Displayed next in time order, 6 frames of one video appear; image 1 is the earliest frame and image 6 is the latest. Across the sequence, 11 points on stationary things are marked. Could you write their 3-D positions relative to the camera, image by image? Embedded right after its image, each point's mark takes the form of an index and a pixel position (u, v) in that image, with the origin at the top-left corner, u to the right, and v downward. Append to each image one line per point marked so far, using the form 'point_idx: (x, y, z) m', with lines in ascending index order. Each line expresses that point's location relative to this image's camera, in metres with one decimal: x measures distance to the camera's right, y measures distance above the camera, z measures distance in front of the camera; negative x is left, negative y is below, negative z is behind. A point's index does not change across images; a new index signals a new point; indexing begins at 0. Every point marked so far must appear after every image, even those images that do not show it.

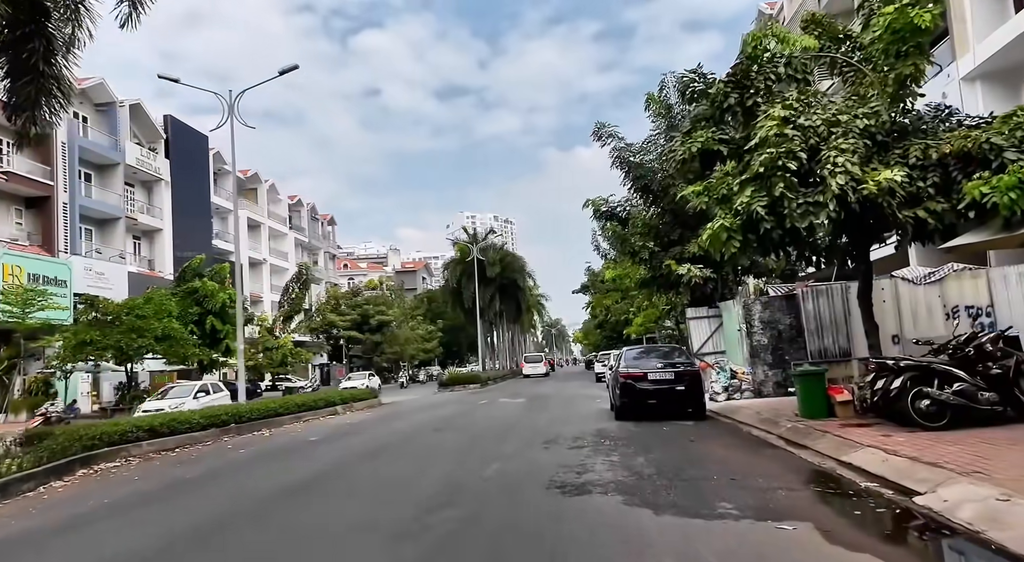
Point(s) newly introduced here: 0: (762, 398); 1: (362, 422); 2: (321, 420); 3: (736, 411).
0: (+5.5, -2.6, +14.7) m
1: (-4.1, -3.9, +18.5) m
2: (-5.4, -4.0, +18.9) m
3: (+4.3, -2.5, +12.8) m
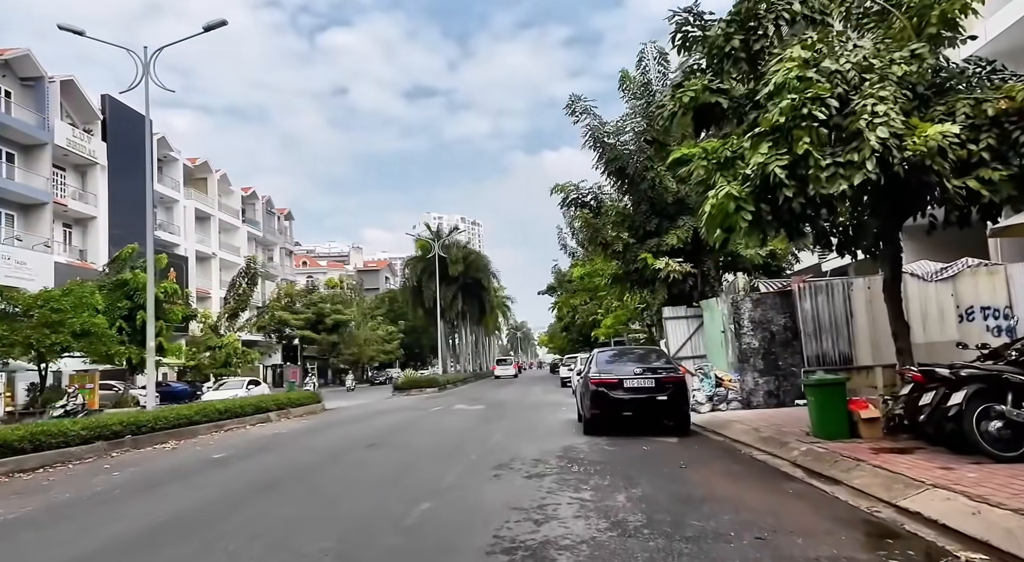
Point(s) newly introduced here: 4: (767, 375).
0: (+4.6, -2.5, +12.7) m
1: (-5.2, -3.6, +16.1) m
2: (-6.6, -3.7, +16.4) m
3: (+3.5, -2.4, +10.8) m
4: (+4.9, -1.8, +12.7) m
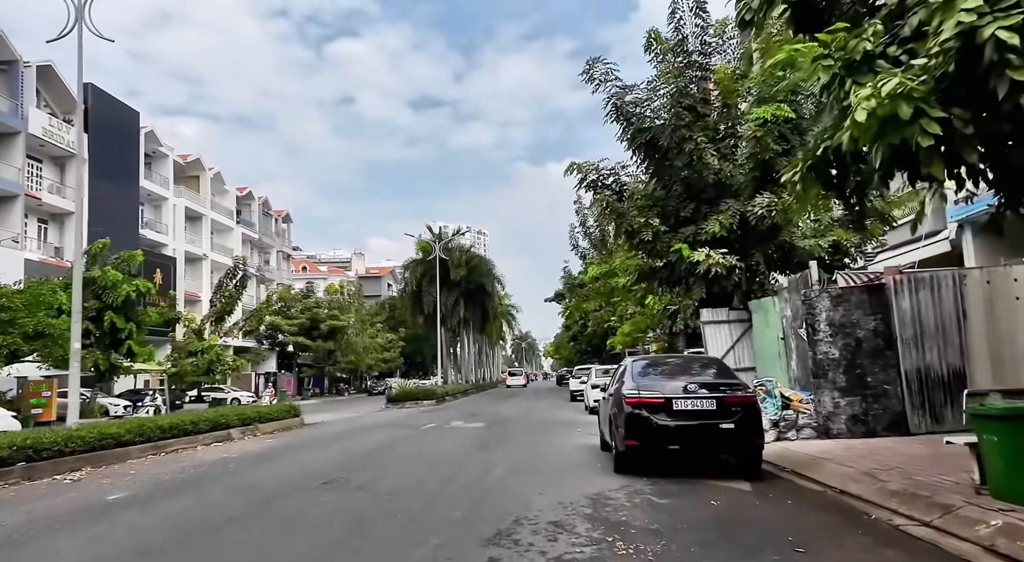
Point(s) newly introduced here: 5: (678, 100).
0: (+4.7, -2.3, +9.8) m
1: (-5.1, -3.4, +13.2) m
2: (-6.5, -3.5, +13.5) m
3: (+3.6, -2.2, +7.8) m
4: (+5.0, -1.7, +9.7) m
5: (+3.5, +3.8, +13.9) m
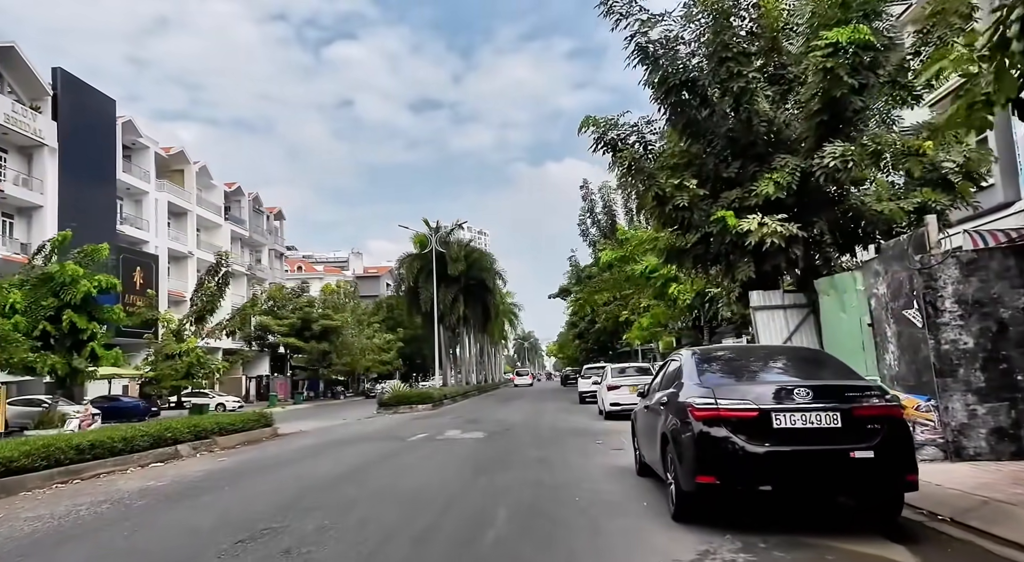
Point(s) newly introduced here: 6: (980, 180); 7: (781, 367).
0: (+4.8, -1.9, +7.0) m
1: (-5.0, -3.1, +10.4) m
2: (-6.4, -3.2, +10.7) m
3: (+3.6, -1.8, +5.0) m
4: (+5.0, -1.2, +7.0) m
5: (+3.5, +4.2, +11.2) m
6: (+8.1, +1.7, +11.4) m
7: (+2.7, -0.8, +6.4) m
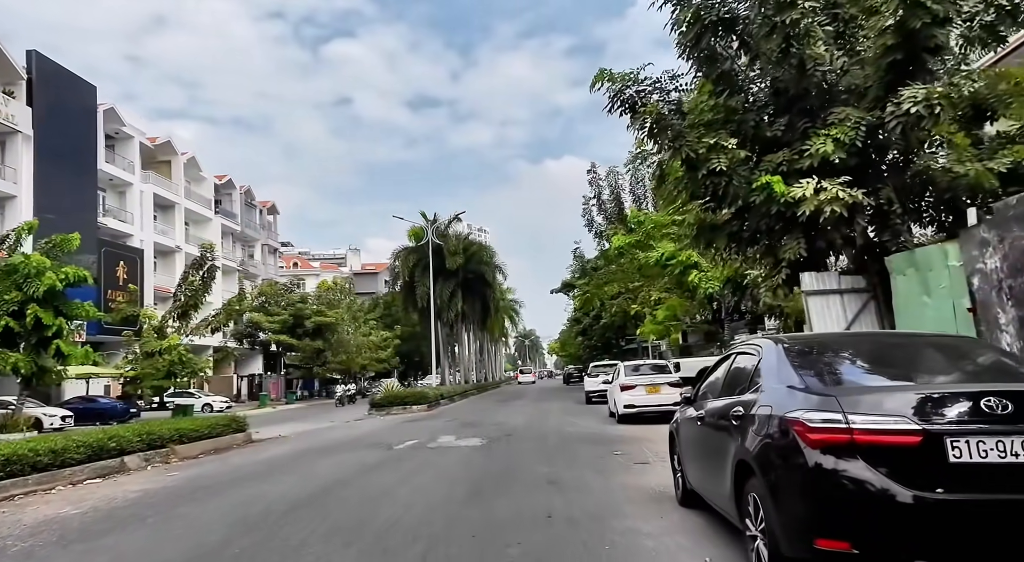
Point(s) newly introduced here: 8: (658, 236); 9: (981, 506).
0: (+4.8, -1.6, +5.0) m
1: (-5.0, -2.8, +8.5) m
2: (-6.3, -2.9, +8.8) m
3: (+3.7, -1.5, +3.1) m
4: (+5.1, -1.0, +5.0) m
5: (+3.5, +4.5, +9.2) m
6: (+8.1, +2.1, +9.5) m
7: (+2.7, -0.5, +4.5) m
8: (+4.2, +1.3, +19.1) m
9: (+2.2, -1.0, +3.0) m
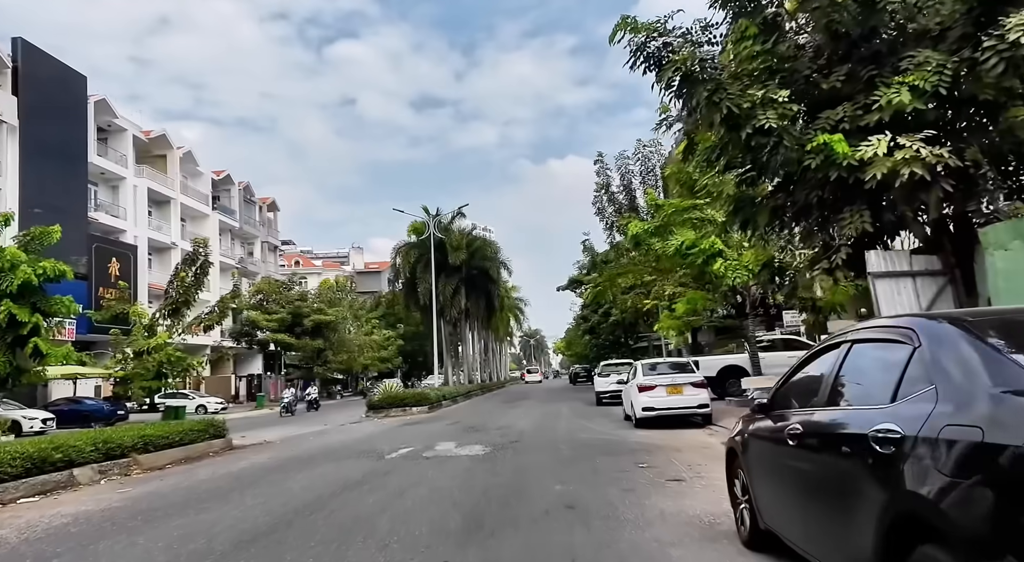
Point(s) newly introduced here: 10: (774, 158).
0: (+4.9, -1.4, +3.4) m
1: (-4.9, -2.6, +6.9) m
2: (-6.2, -2.7, +7.2) m
3: (+3.7, -1.2, +1.5) m
4: (+5.1, -0.7, +3.4) m
5: (+3.6, +4.8, +7.6) m
6: (+8.2, +2.3, +7.9) m
7: (+2.8, -0.3, +2.9) m
8: (+4.4, +1.5, +17.5) m
9: (+2.2, -0.8, +1.4) m
10: (+3.3, +1.6, +8.4) m
